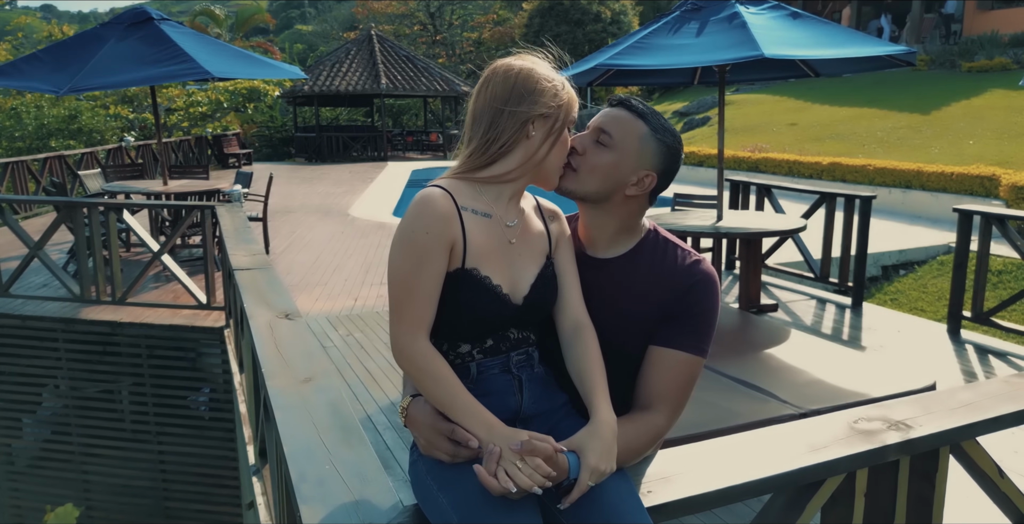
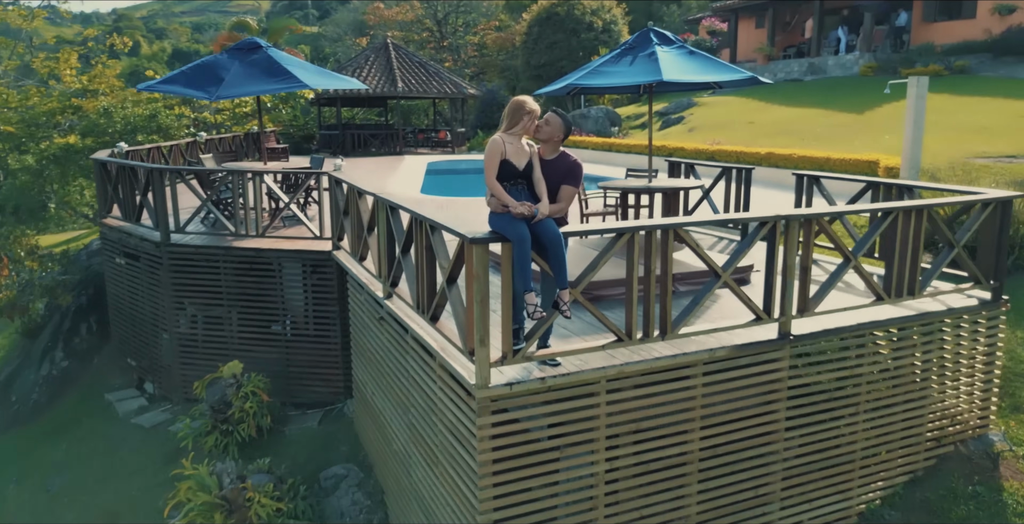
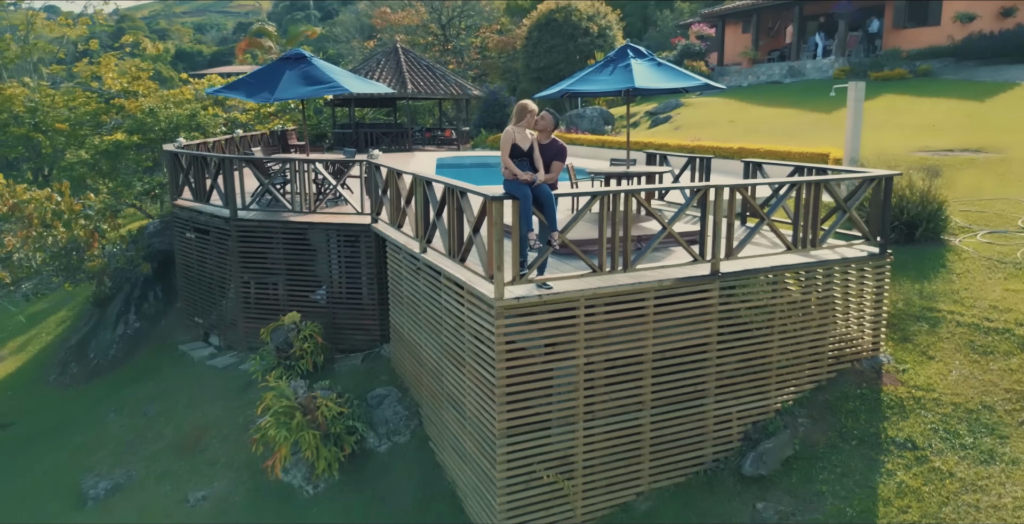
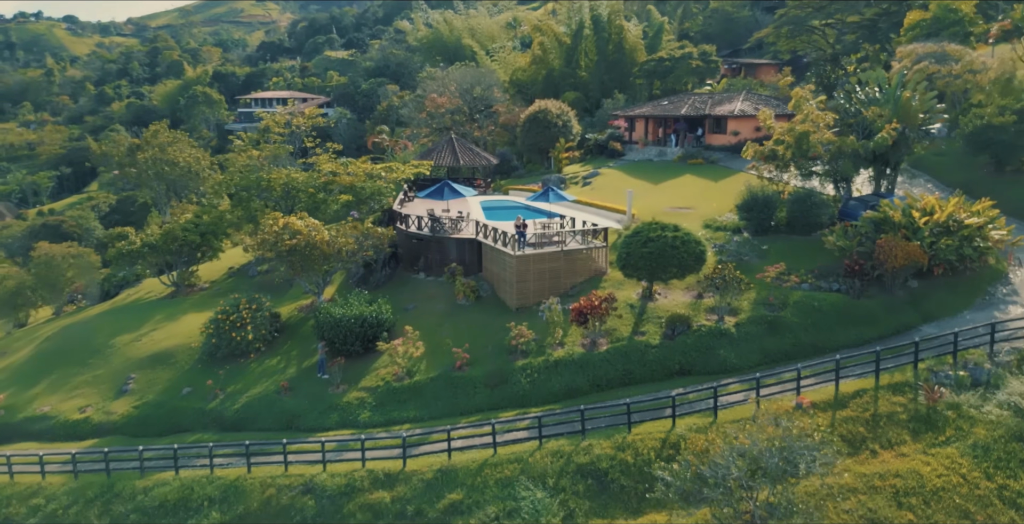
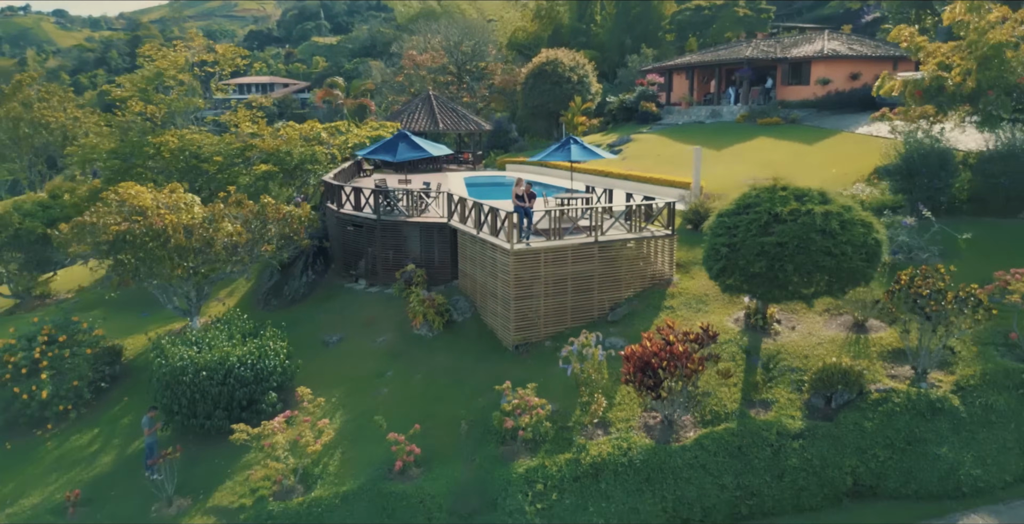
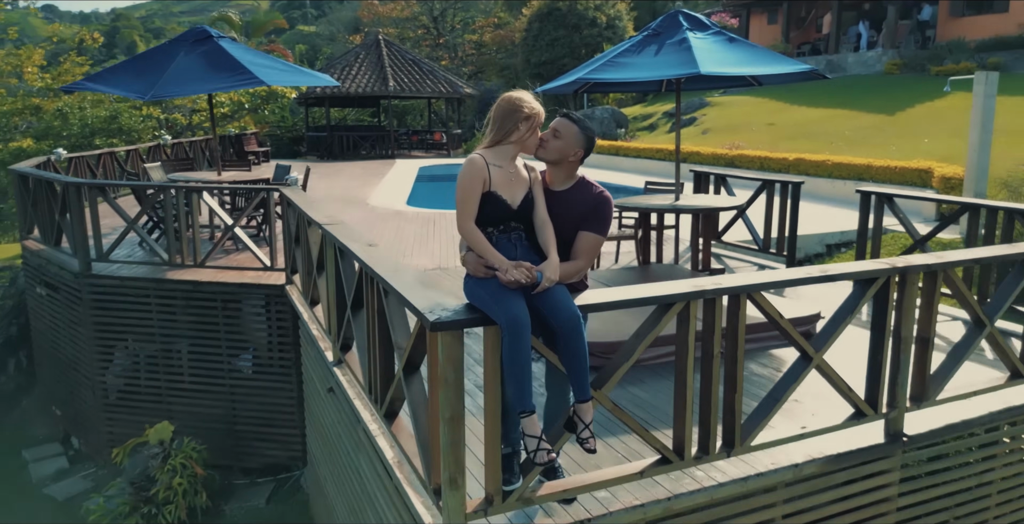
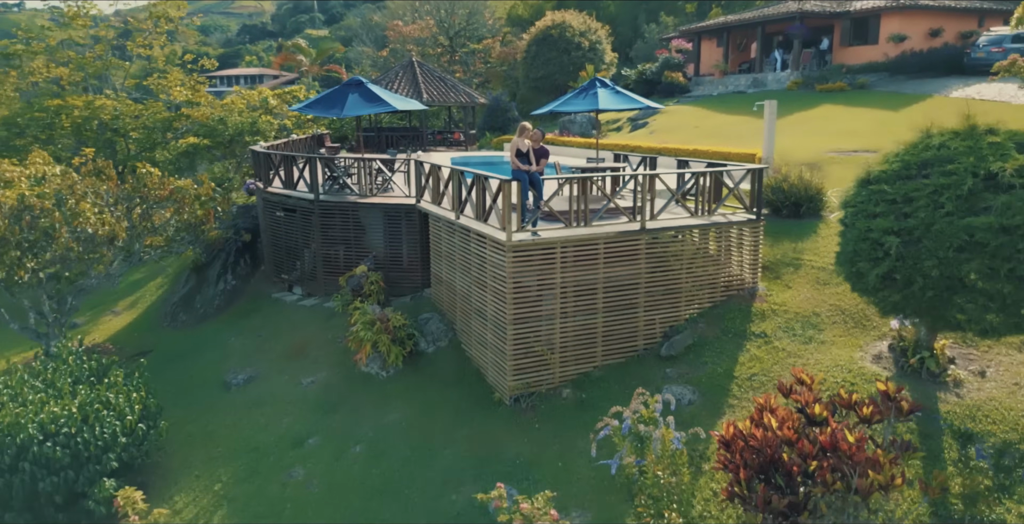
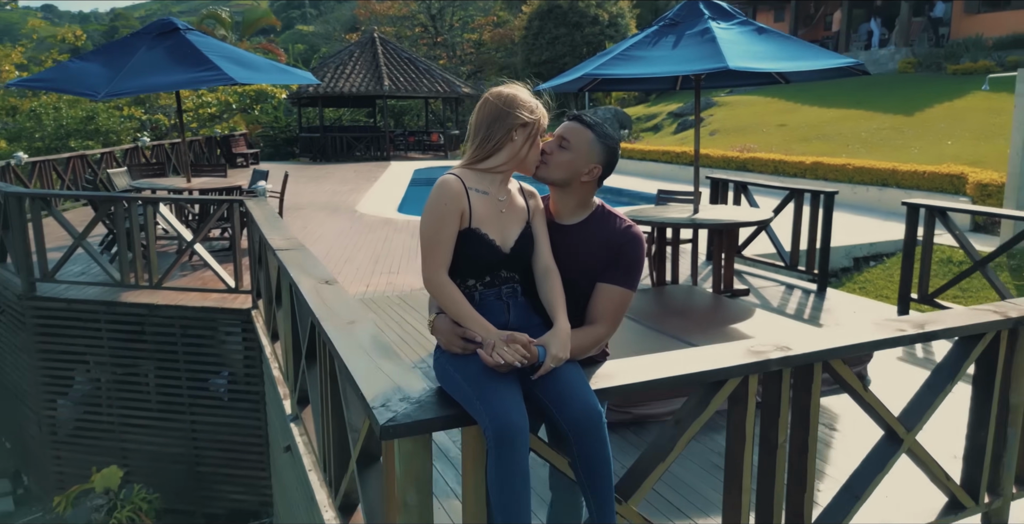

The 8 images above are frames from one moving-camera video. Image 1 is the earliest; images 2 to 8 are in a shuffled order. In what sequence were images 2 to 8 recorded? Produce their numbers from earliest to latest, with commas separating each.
8, 6, 2, 3, 7, 5, 4
